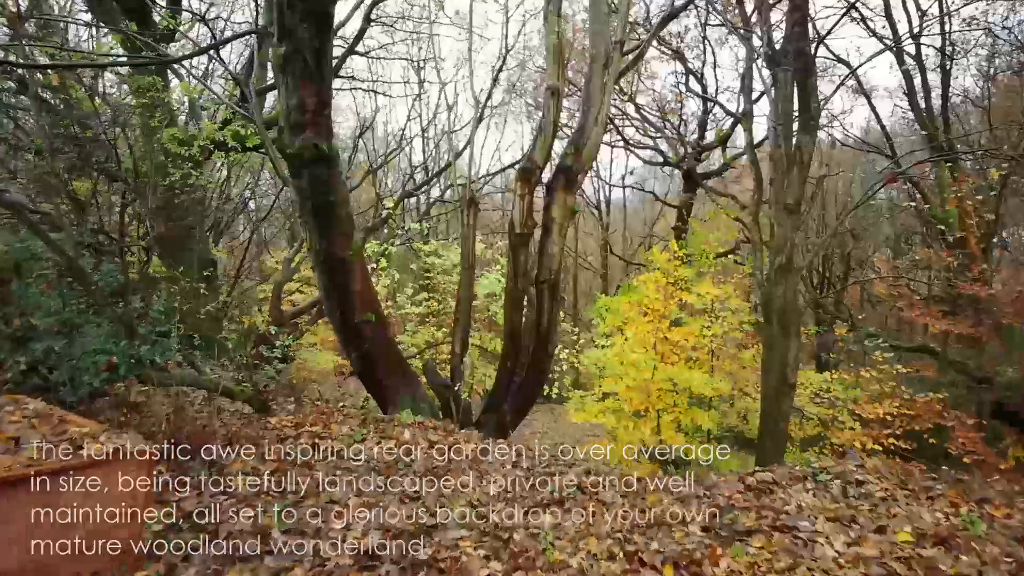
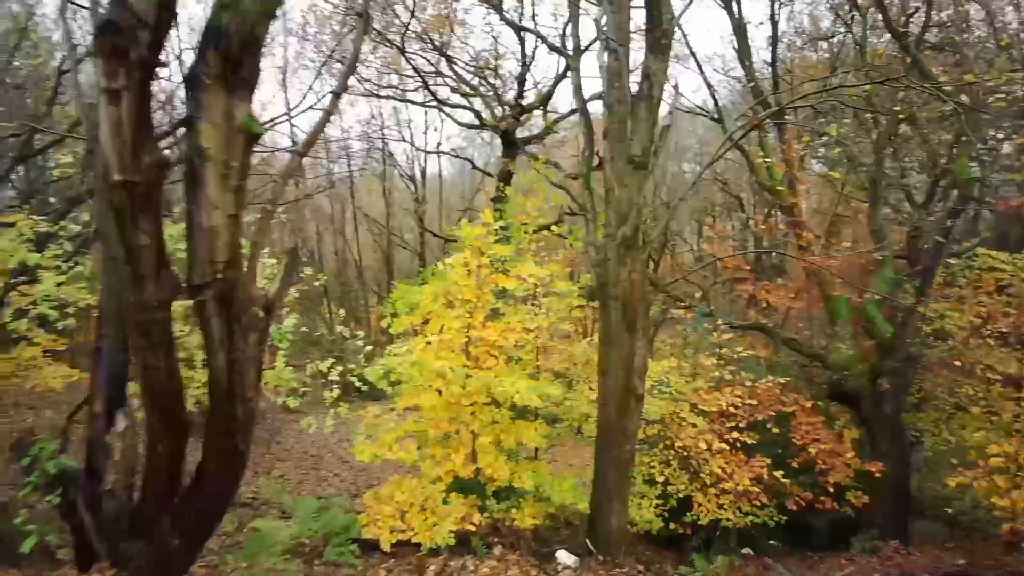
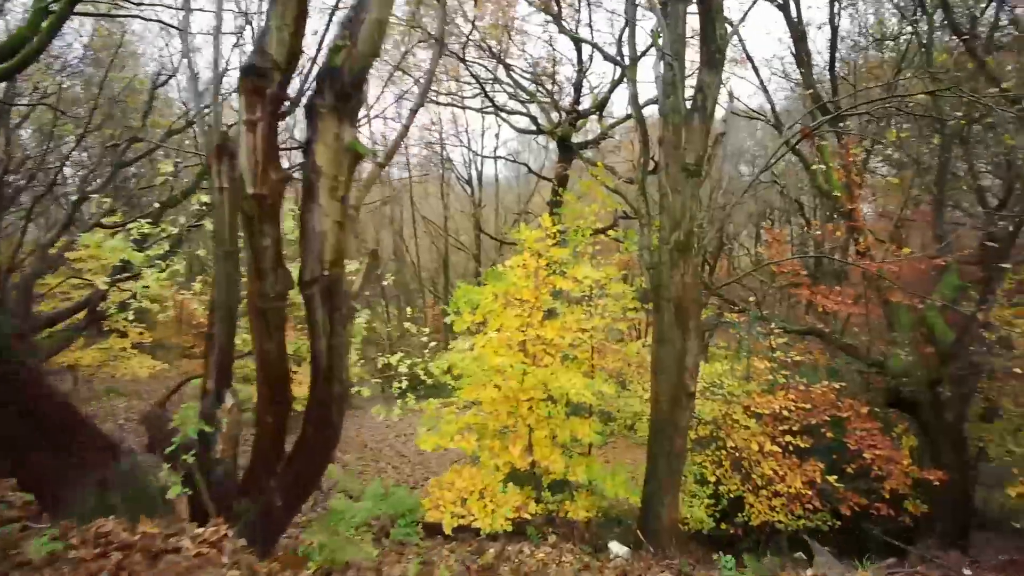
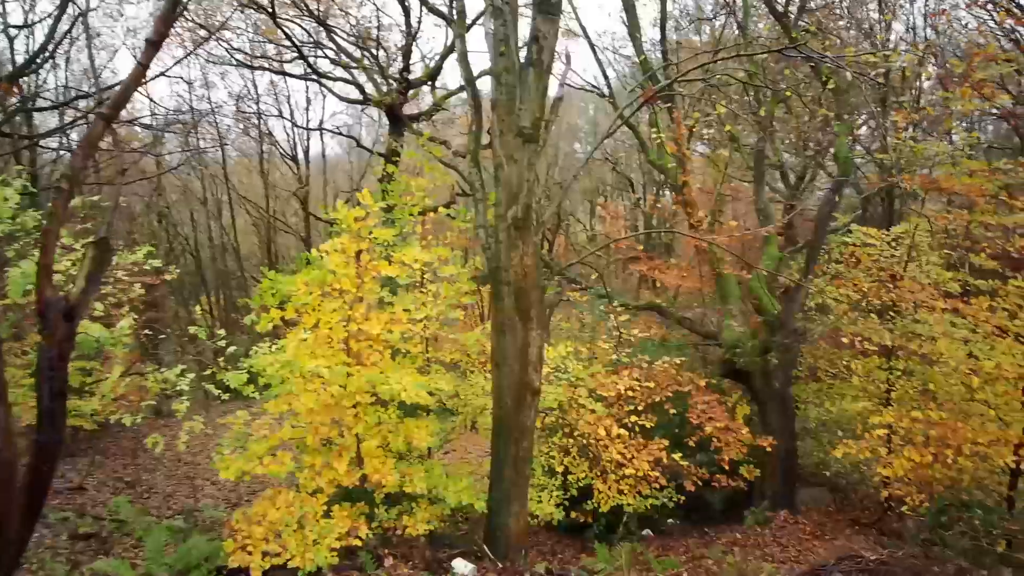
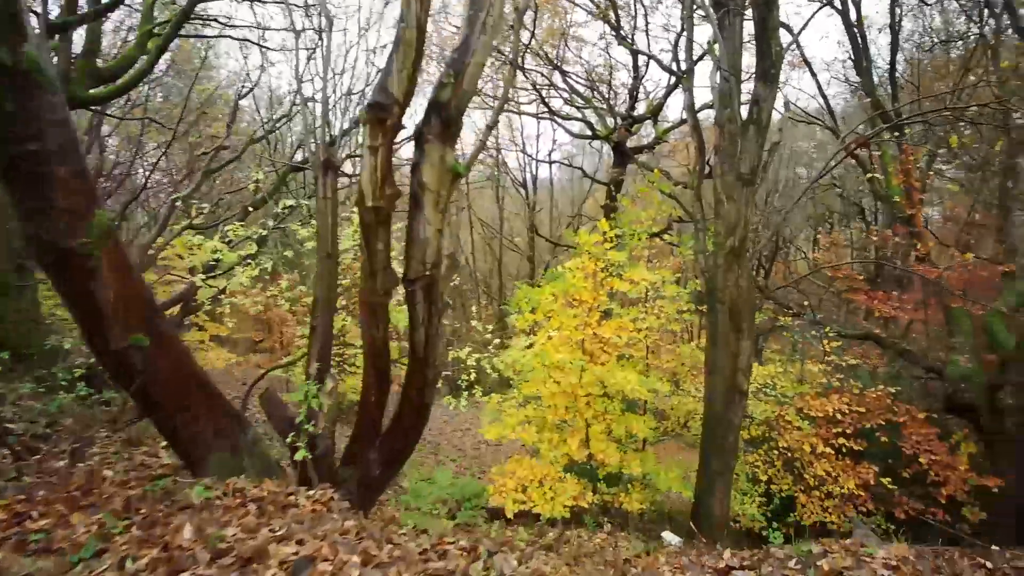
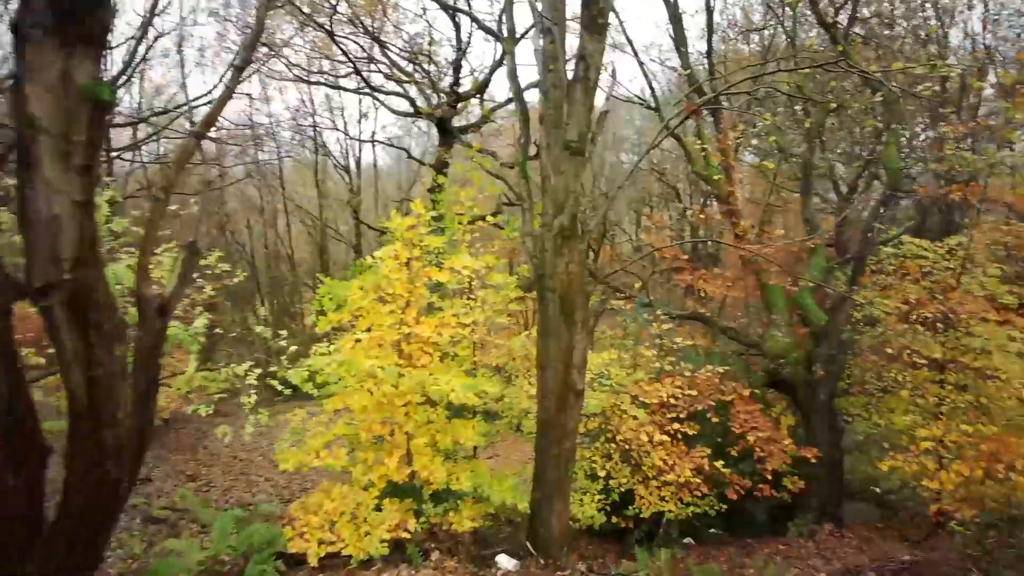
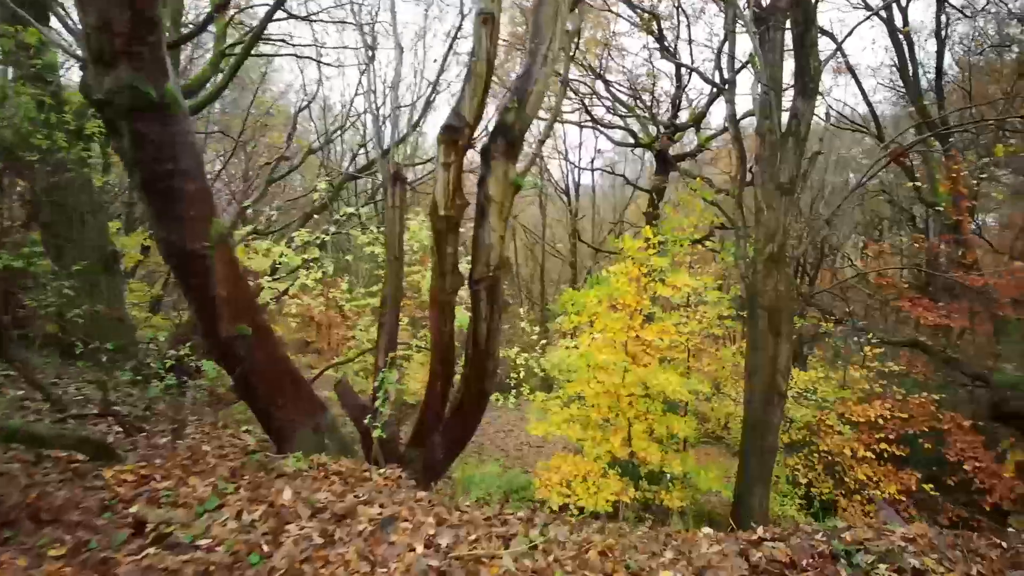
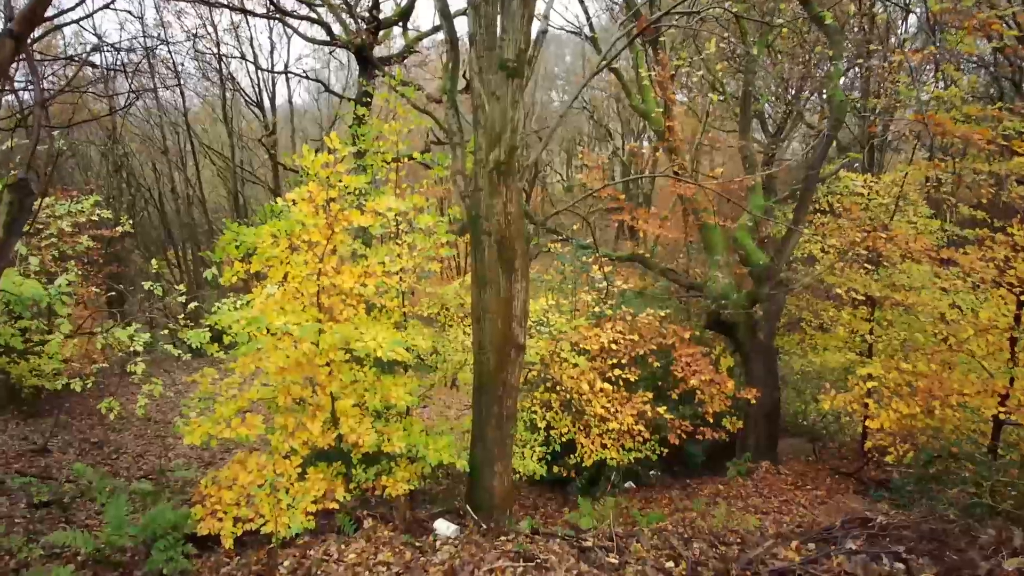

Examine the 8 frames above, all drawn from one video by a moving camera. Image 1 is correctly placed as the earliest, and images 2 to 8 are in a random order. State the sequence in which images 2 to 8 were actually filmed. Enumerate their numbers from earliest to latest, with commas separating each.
7, 5, 3, 2, 6, 4, 8
